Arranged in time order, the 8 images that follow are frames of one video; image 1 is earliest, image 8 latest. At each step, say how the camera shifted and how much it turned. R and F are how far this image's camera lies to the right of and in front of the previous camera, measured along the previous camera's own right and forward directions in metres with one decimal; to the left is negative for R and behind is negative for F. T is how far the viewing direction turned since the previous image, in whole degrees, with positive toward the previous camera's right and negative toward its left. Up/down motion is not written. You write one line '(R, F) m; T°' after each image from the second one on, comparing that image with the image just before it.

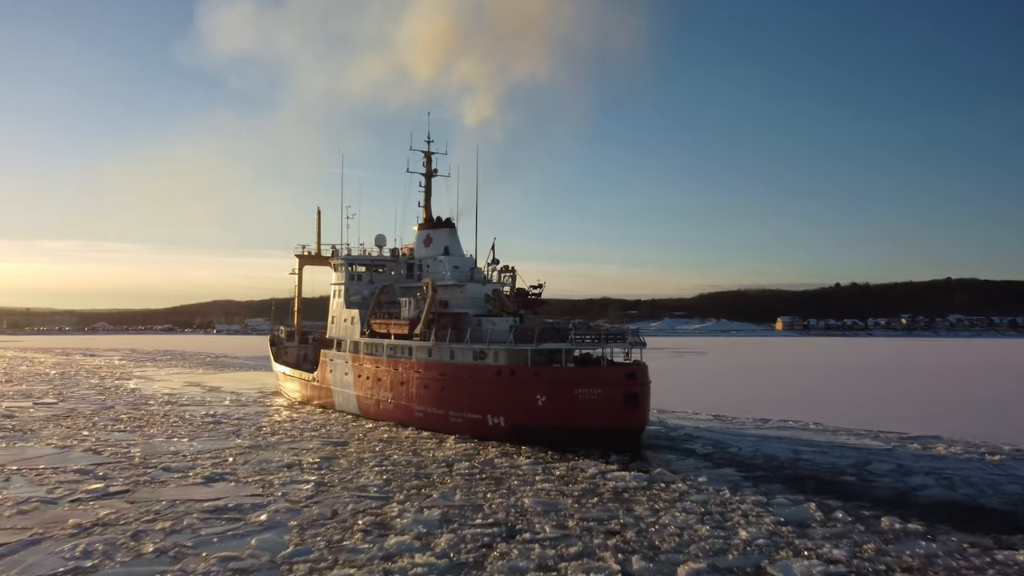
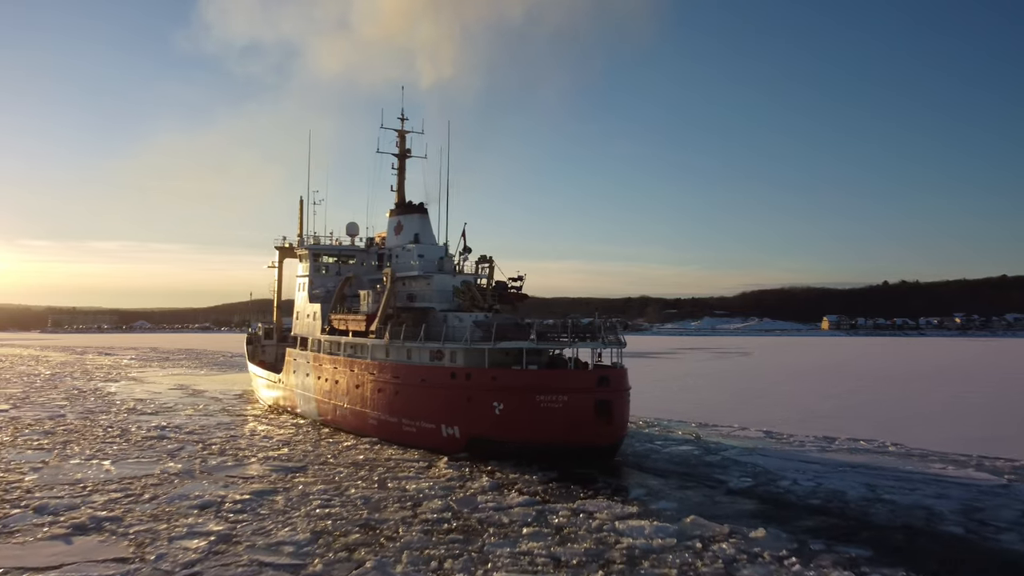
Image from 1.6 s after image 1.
(+1.0, +4.0) m; -3°
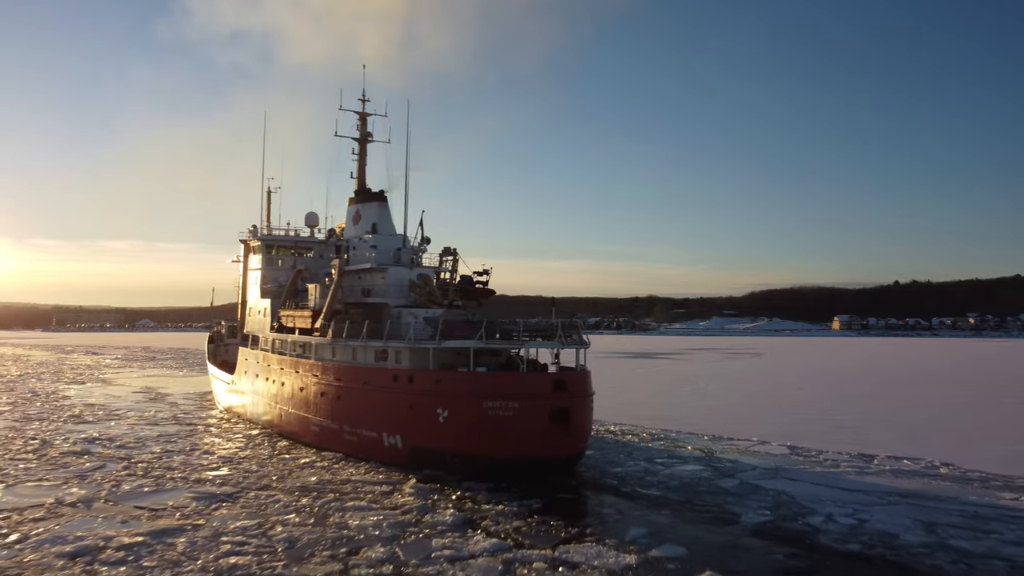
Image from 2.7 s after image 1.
(+0.7, +2.7) m; -1°
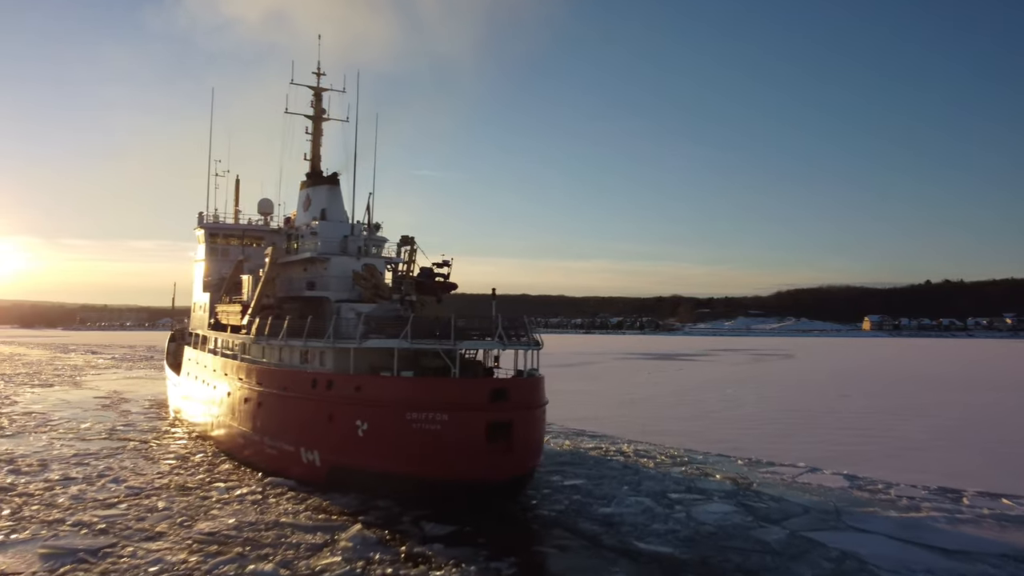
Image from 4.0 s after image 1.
(+0.8, +3.4) m; -2°
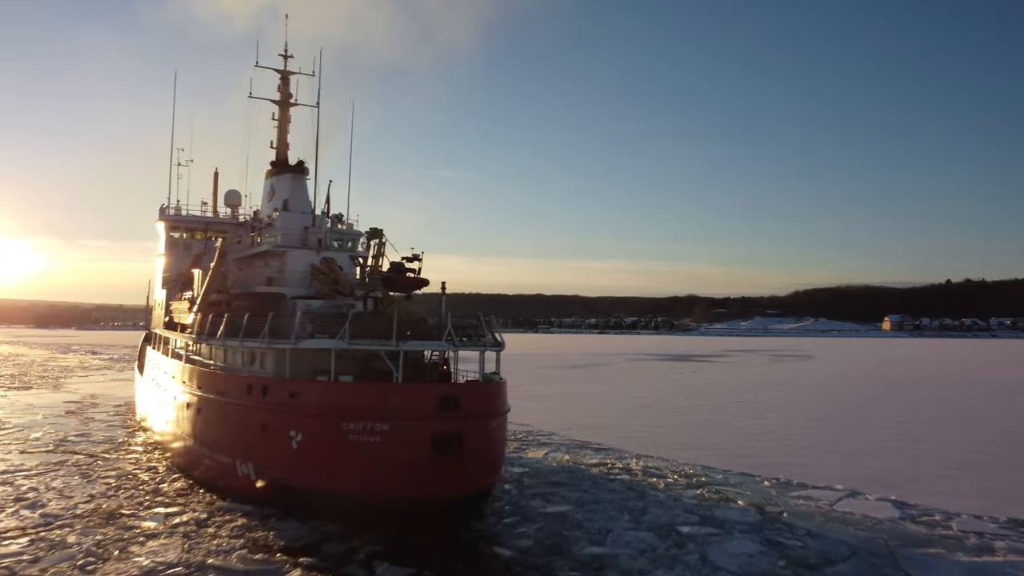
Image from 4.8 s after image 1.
(+0.5, +2.1) m; -1°
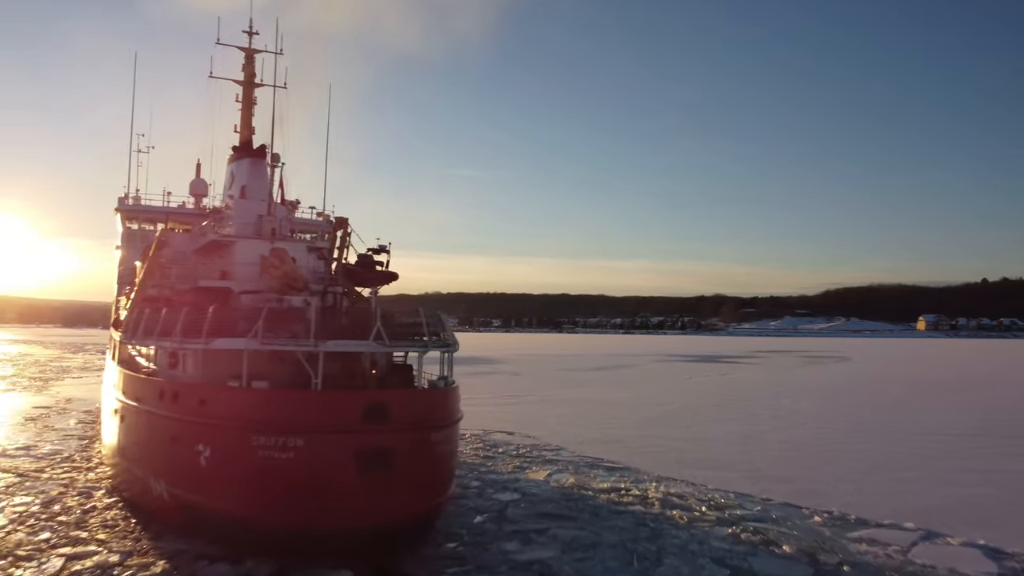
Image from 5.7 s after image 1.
(+0.6, +2.4) m; -2°
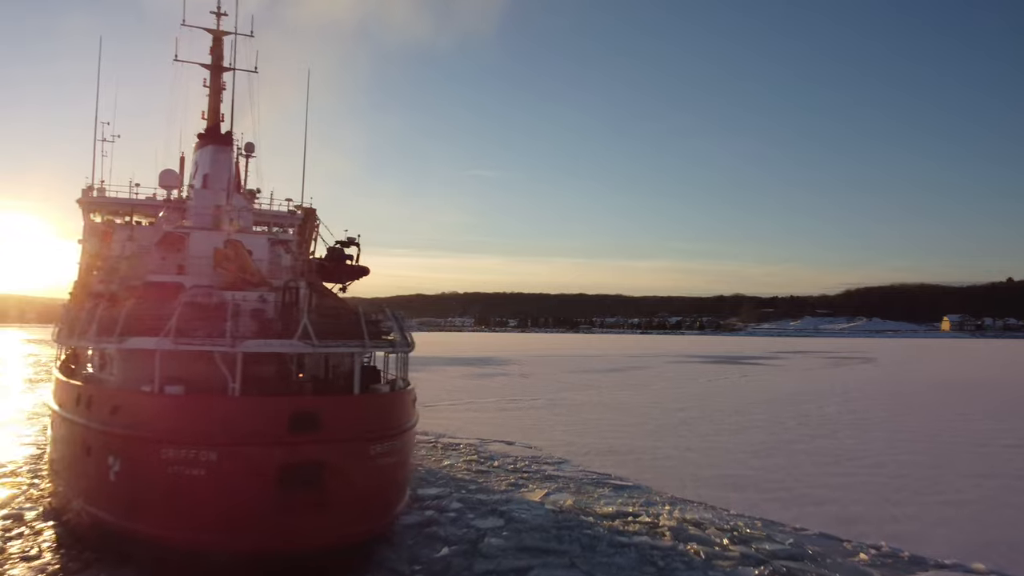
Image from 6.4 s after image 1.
(+0.5, +1.7) m; -1°
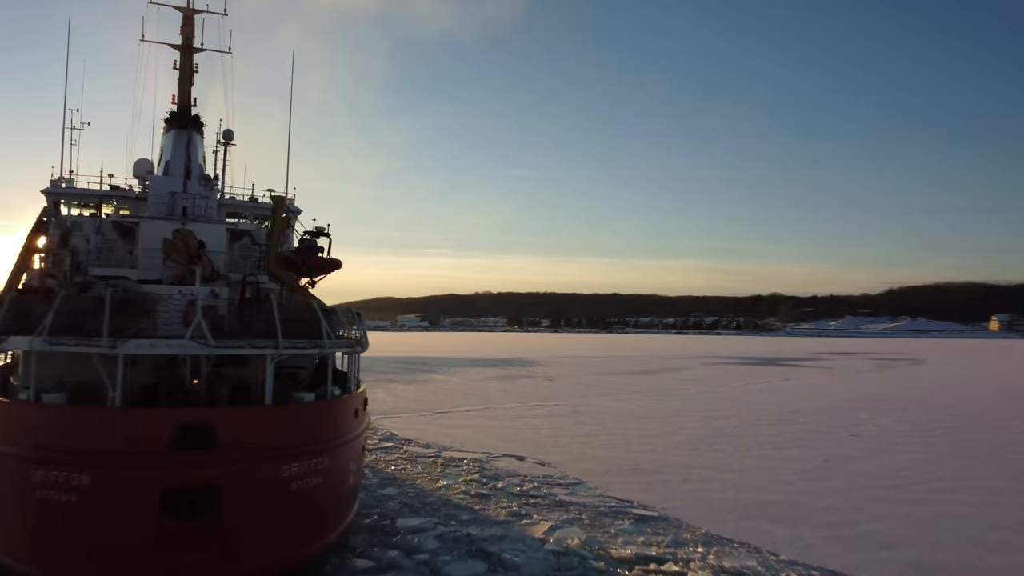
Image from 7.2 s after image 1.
(+0.5, +2.1) m; -3°
